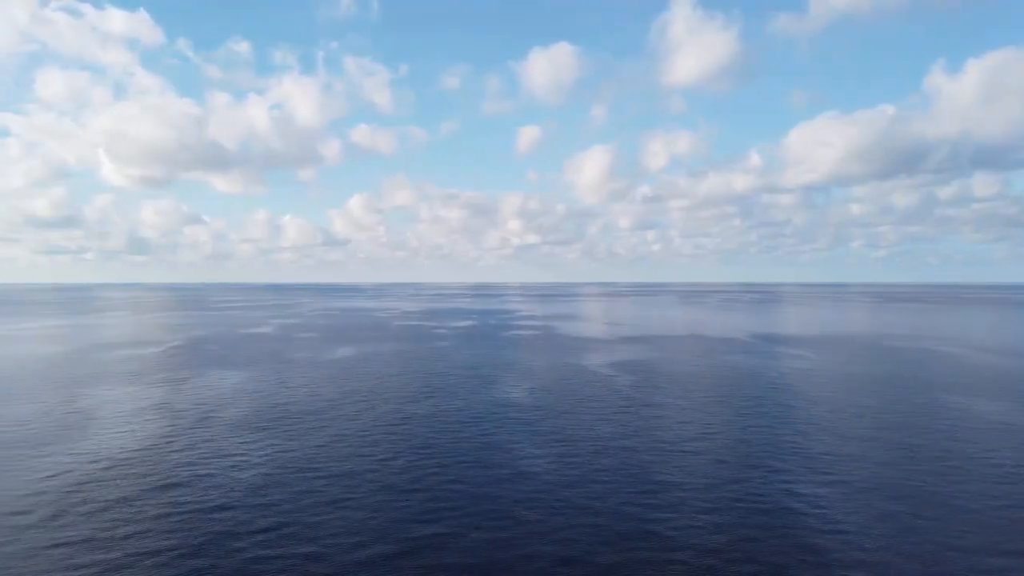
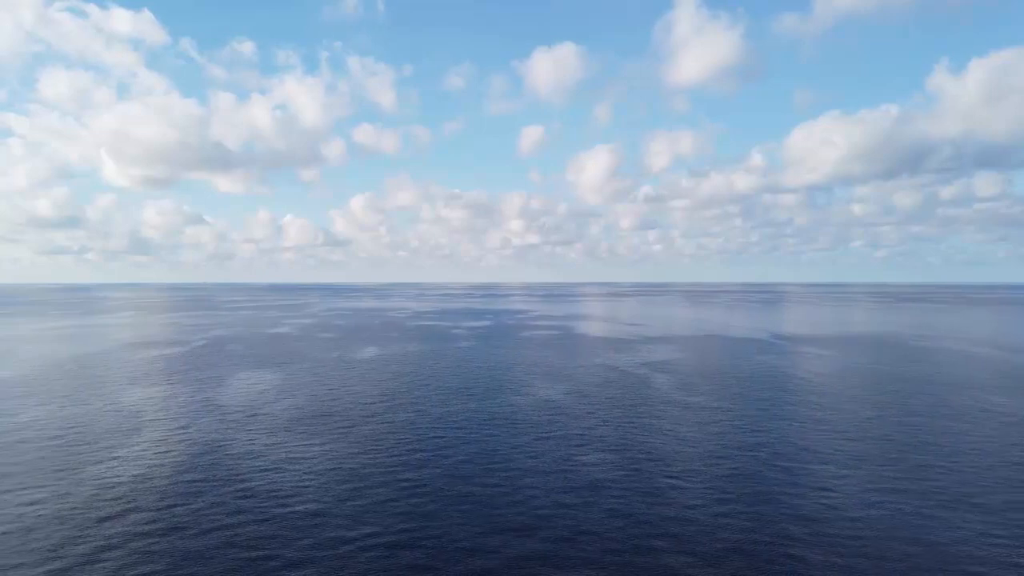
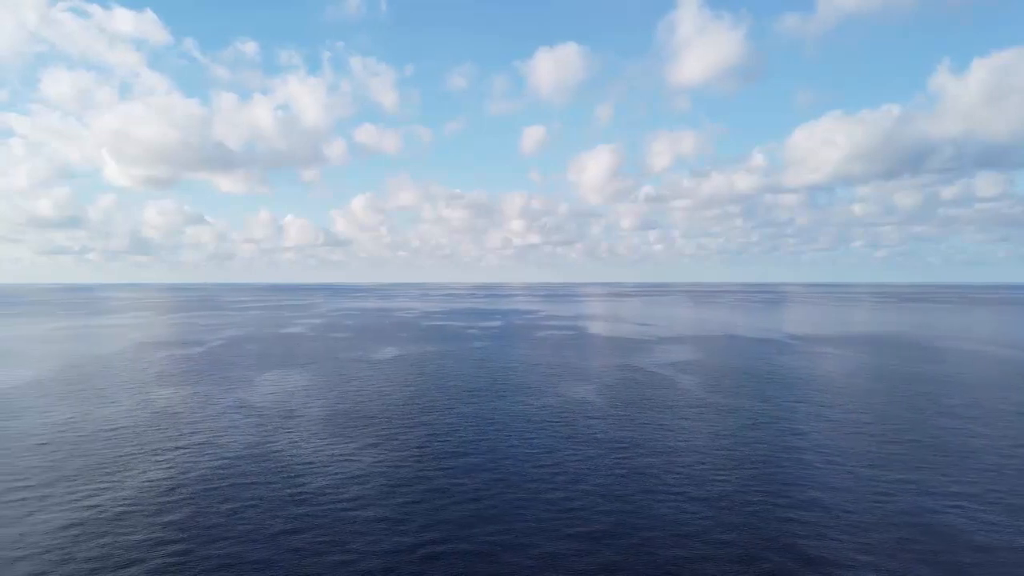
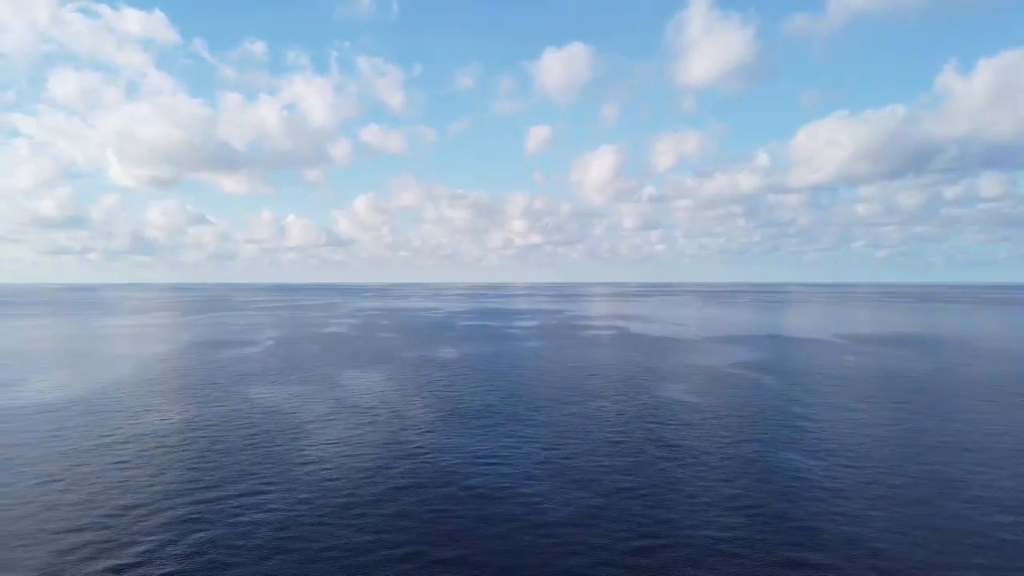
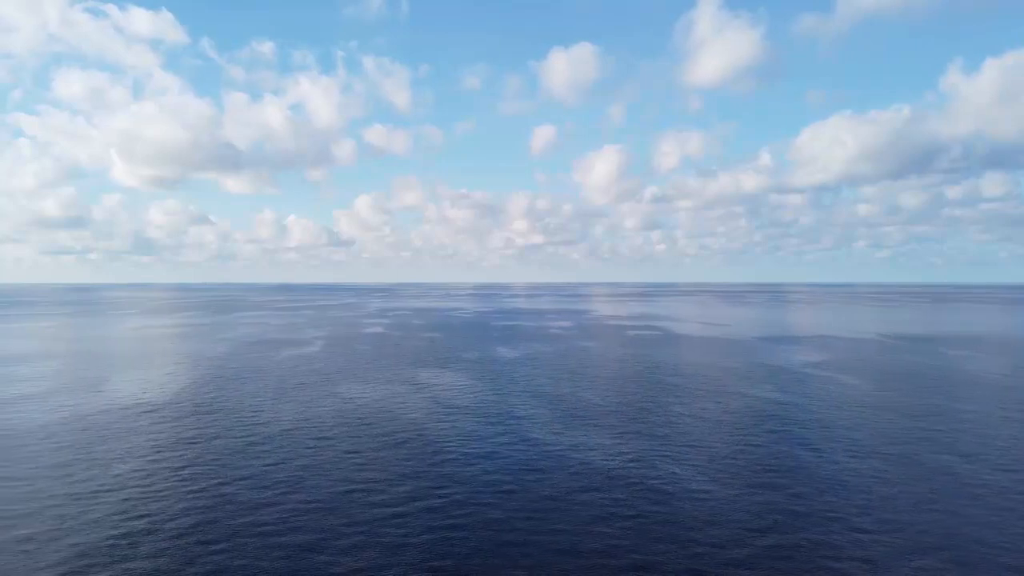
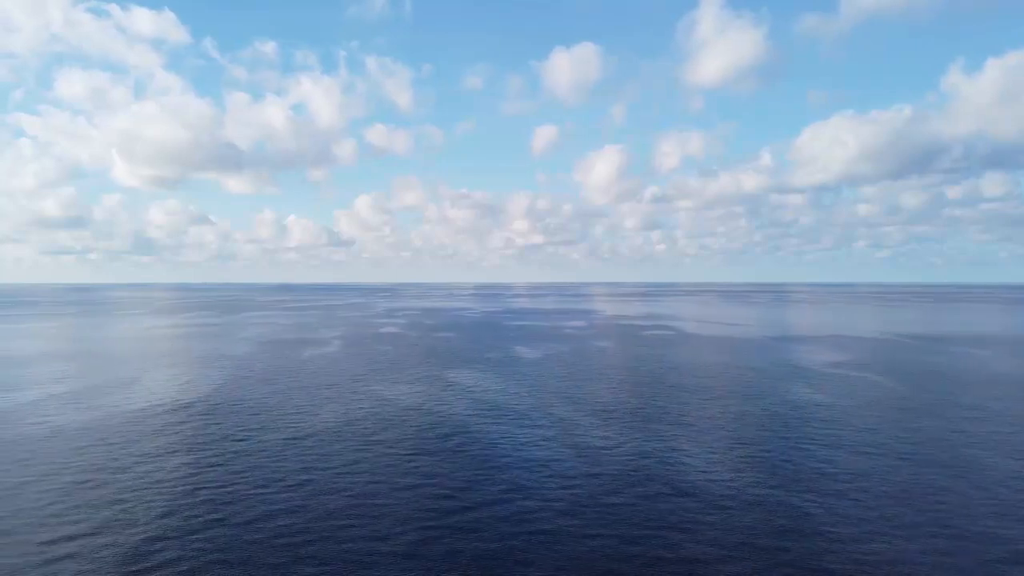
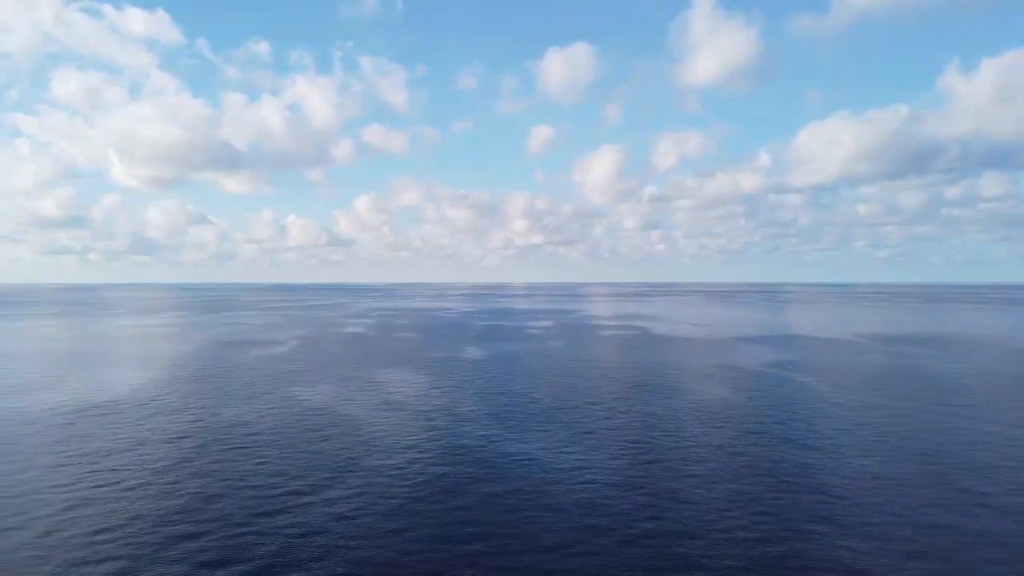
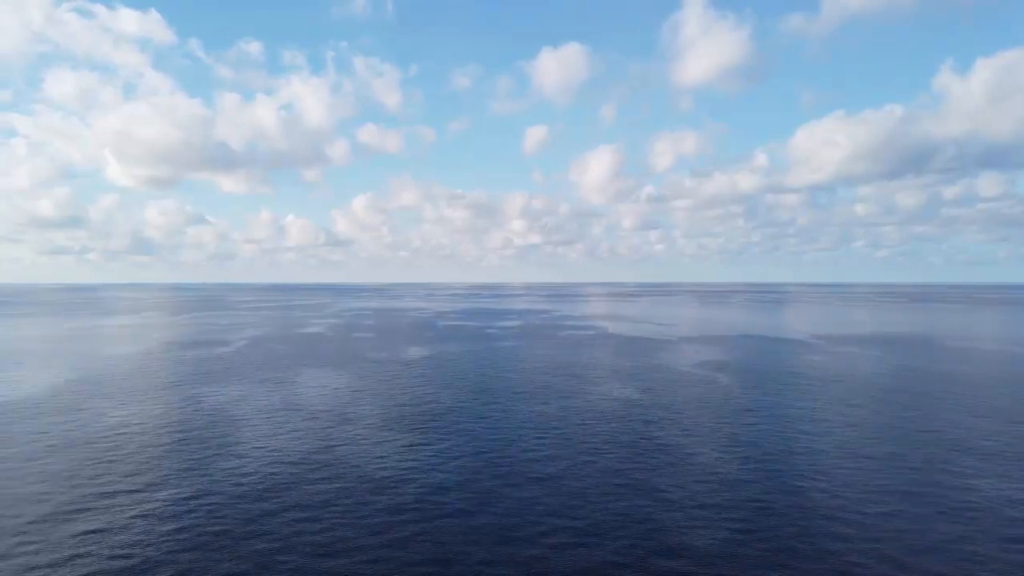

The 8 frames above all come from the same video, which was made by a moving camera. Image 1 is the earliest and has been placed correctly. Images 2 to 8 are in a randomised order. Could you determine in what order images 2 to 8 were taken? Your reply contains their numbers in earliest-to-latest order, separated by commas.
2, 3, 8, 4, 7, 5, 6
